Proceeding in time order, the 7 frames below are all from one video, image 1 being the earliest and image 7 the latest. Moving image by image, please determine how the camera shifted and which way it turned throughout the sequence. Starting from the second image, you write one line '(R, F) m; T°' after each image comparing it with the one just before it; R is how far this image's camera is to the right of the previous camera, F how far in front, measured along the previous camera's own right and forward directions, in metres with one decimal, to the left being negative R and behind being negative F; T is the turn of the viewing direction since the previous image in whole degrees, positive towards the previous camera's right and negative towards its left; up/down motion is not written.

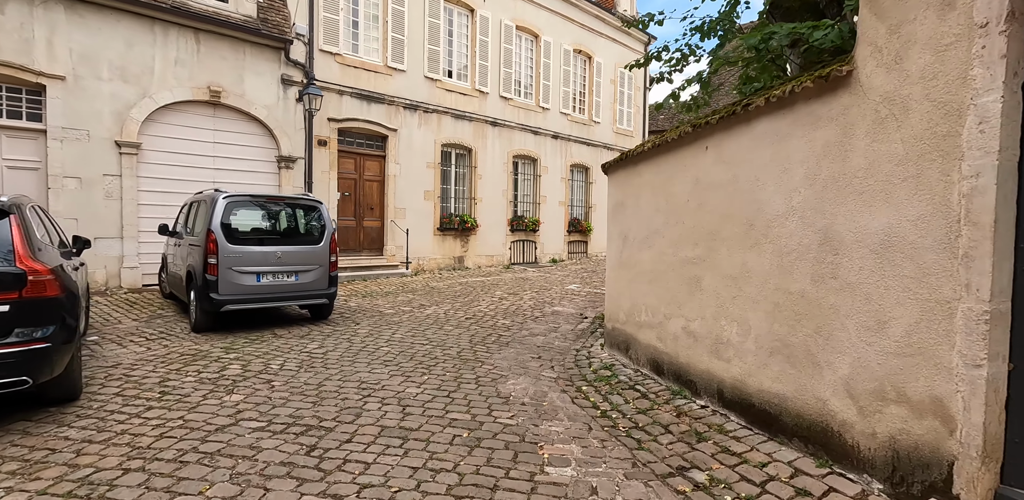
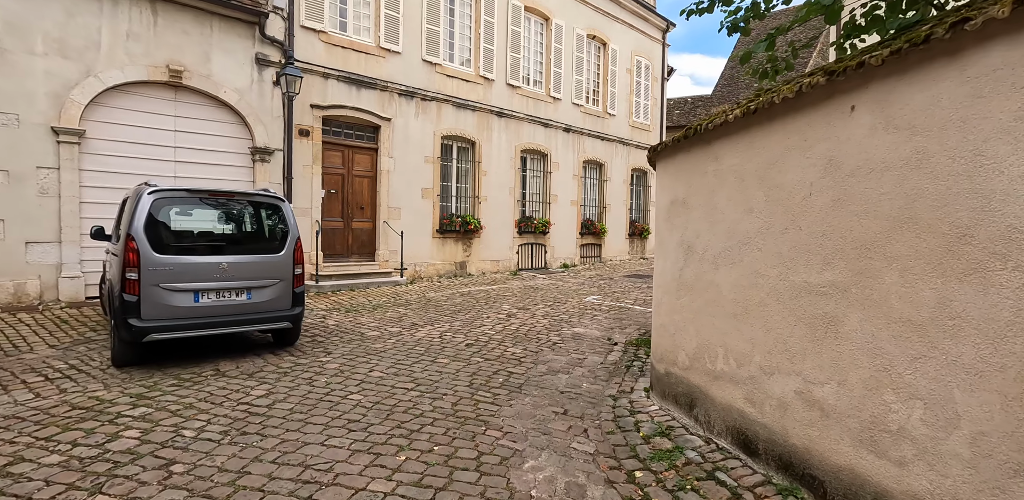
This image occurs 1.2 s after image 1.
(-0.1, +1.4) m; 0°
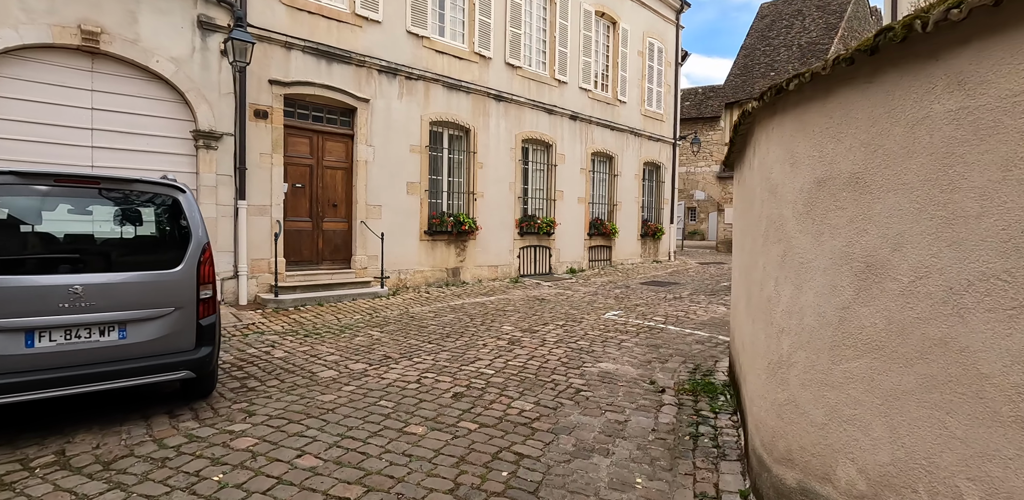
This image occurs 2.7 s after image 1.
(-0.1, +1.7) m; 0°
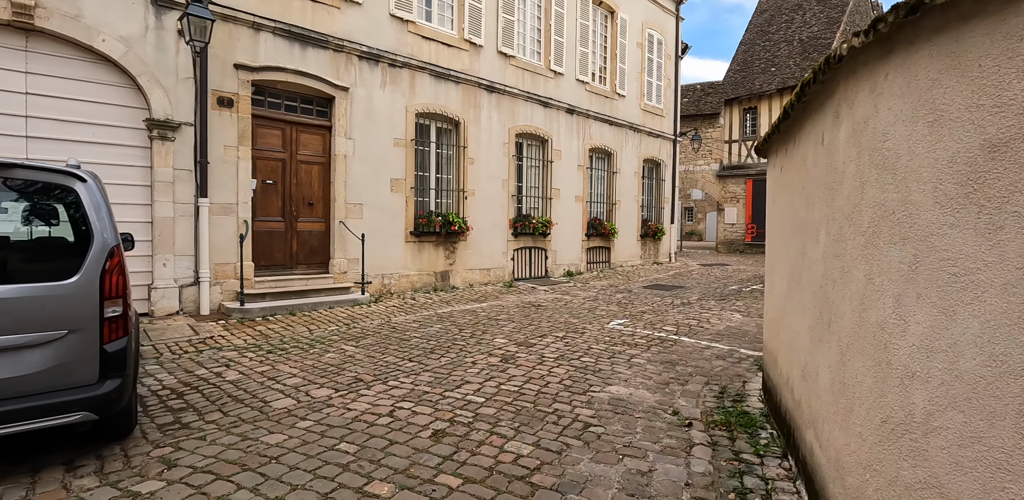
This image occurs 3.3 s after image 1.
(0.0, +0.8) m; +1°
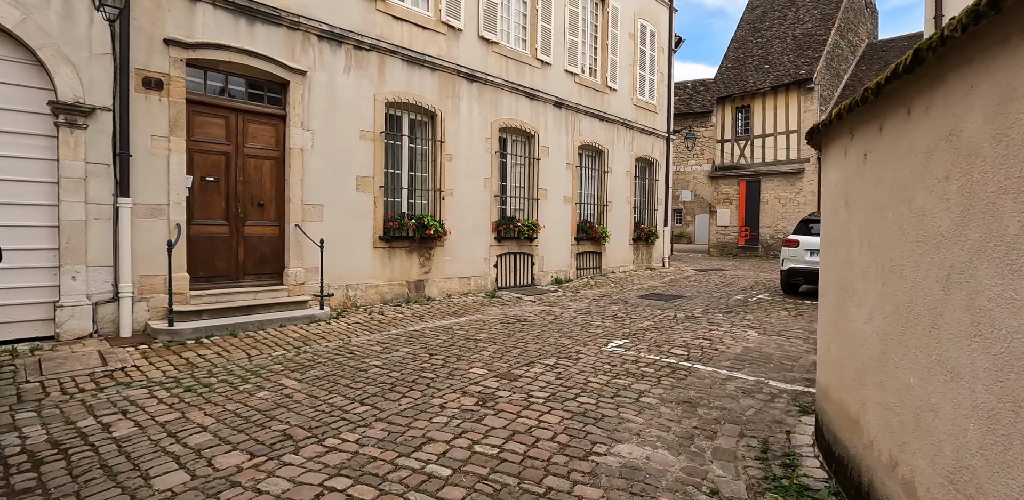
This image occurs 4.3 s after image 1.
(0.0, +1.0) m; +2°
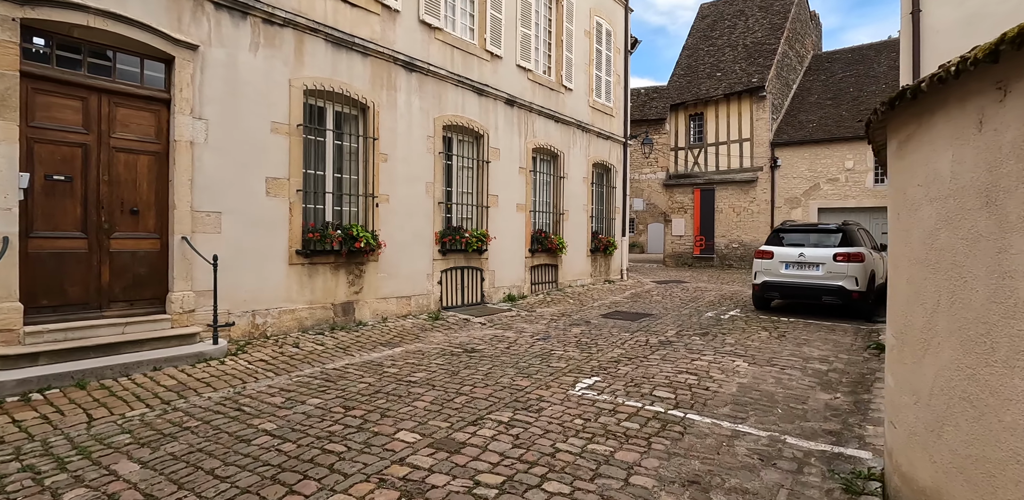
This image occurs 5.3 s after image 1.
(+0.1, +1.2) m; +5°
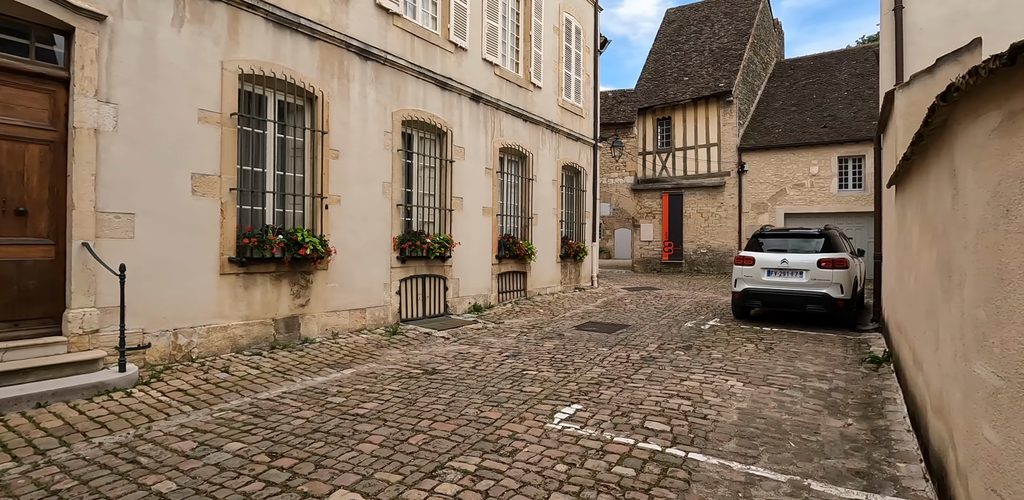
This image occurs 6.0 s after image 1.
(0.0, +0.7) m; +4°
